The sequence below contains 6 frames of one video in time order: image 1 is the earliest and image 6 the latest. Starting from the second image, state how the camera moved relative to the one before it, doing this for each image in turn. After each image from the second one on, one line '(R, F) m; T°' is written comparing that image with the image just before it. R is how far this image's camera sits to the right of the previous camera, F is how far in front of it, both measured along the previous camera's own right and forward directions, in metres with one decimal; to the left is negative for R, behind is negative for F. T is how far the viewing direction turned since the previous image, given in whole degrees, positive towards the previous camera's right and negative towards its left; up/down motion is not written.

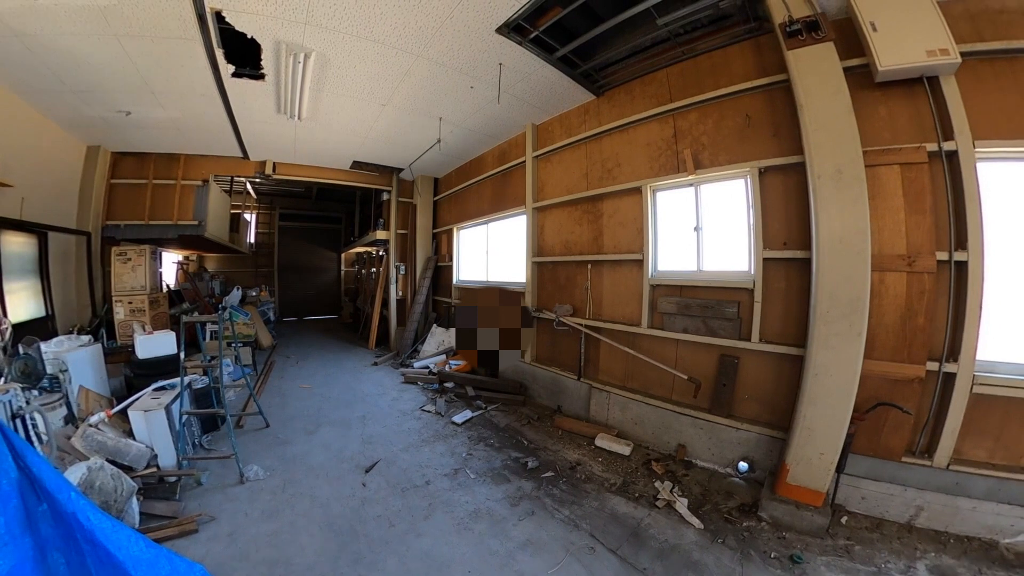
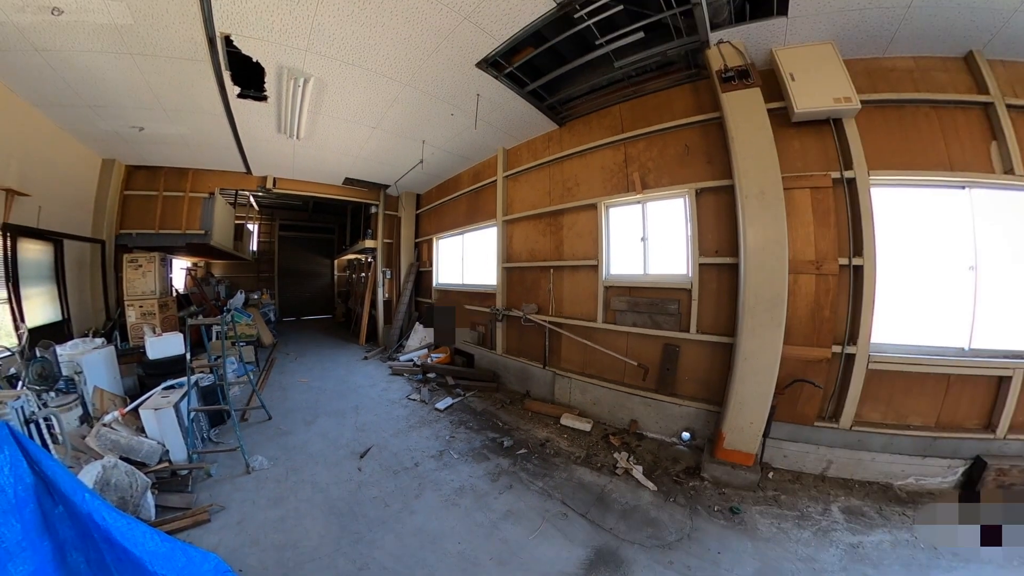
(+0.1, -0.2) m; +2°
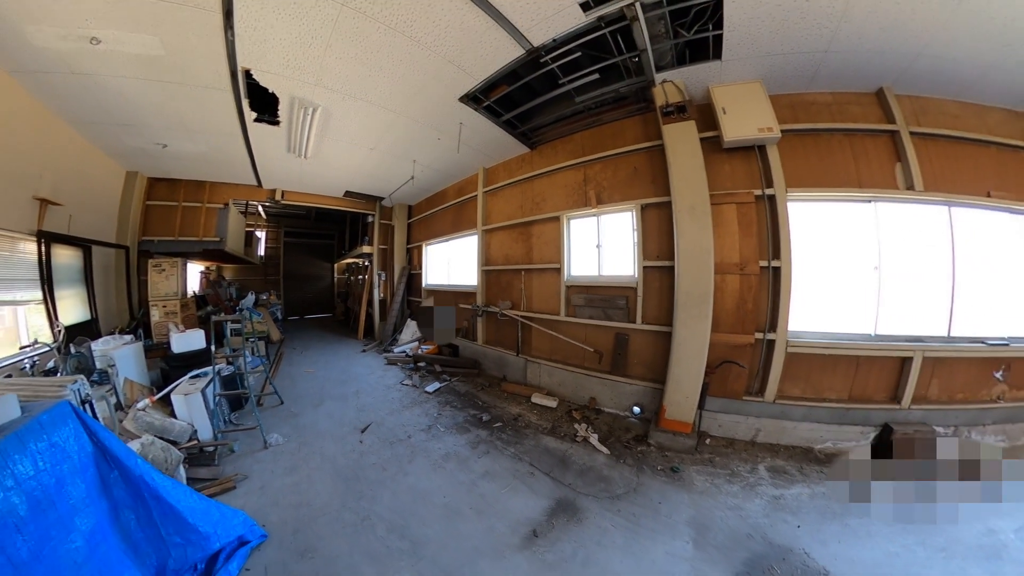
(+0.2, -0.3) m; +1°
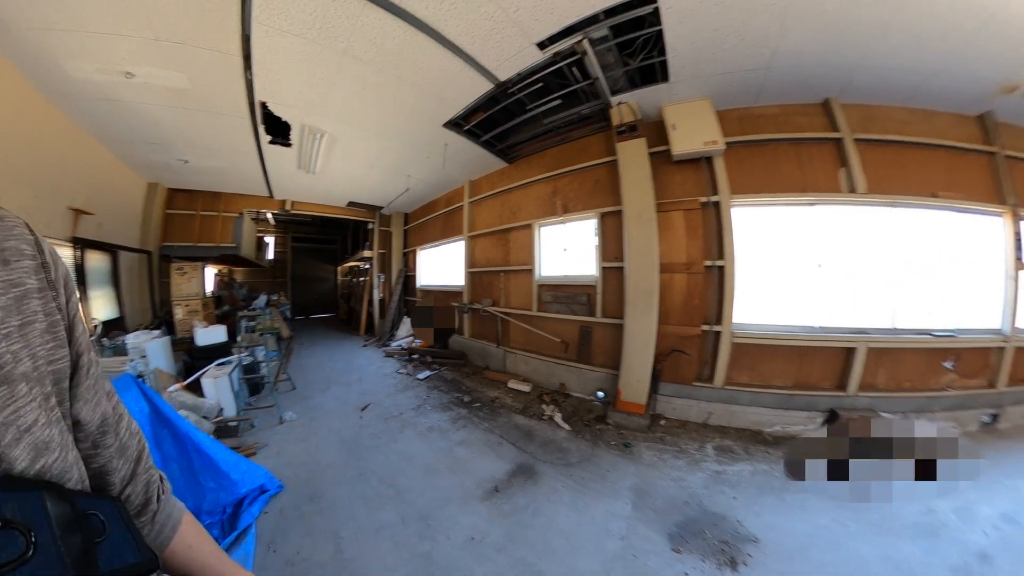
(+0.4, -0.3) m; -2°
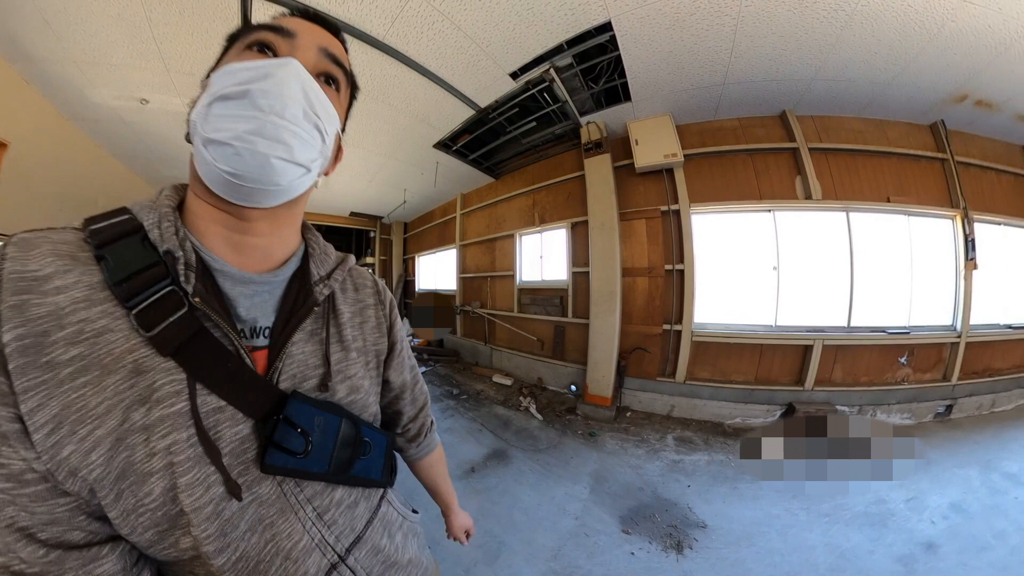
(+0.3, -0.2) m; -1°
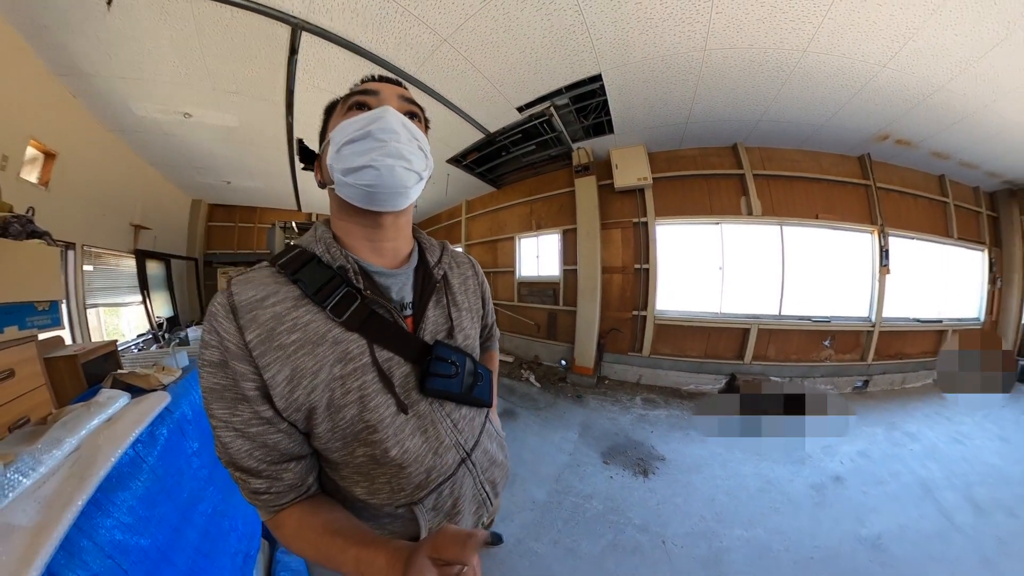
(-0.1, -0.7) m; 0°
